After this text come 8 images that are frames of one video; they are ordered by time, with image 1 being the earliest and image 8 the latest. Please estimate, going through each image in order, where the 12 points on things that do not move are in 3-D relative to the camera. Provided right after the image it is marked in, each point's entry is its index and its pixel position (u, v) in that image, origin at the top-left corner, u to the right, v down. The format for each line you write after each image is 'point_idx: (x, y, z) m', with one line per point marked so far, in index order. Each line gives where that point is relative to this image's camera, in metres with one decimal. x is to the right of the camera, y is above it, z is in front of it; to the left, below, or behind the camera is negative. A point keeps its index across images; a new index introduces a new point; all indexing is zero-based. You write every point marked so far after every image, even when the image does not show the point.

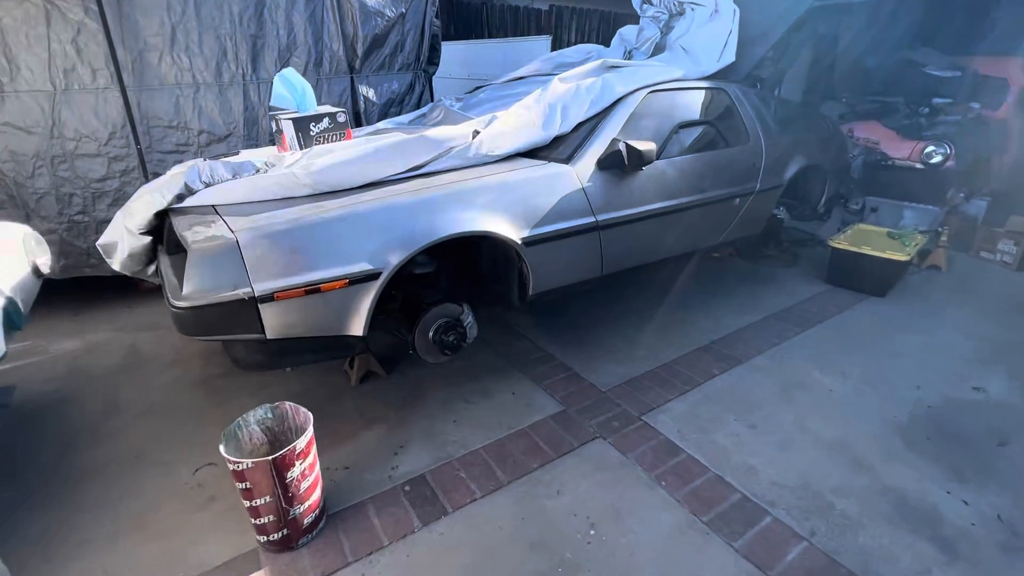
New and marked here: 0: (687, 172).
0: (+1.1, +0.7, +2.9) m
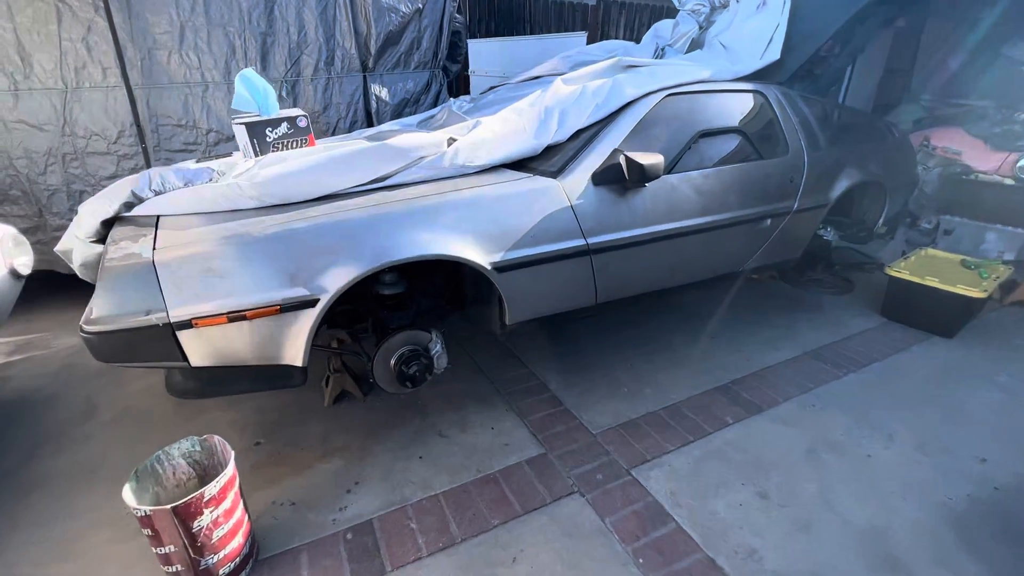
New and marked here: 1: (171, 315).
0: (+1.0, +0.5, +2.5) m
1: (-1.2, -0.1, +1.6) m
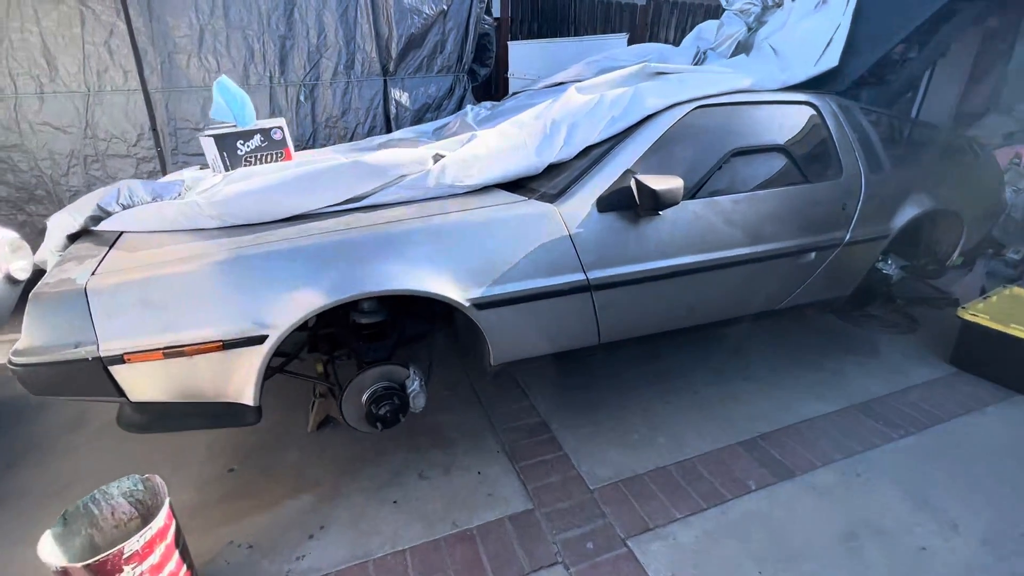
0: (+1.0, +0.3, +2.1) m
1: (-1.3, -0.2, +1.4) m
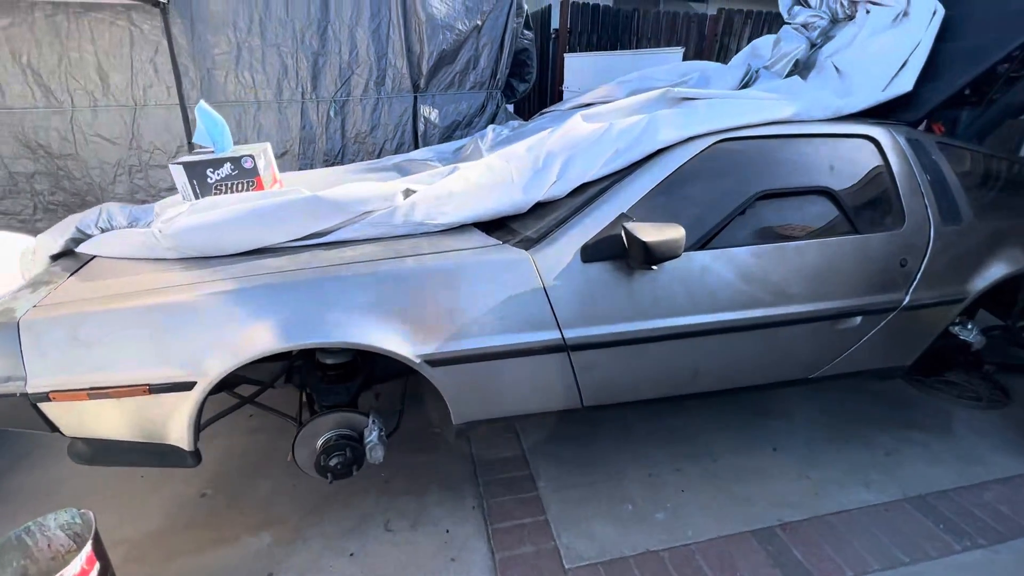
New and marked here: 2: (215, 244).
0: (+1.0, +0.1, +1.8) m
1: (-1.5, -0.3, +1.4) m
2: (-1.0, +0.2, +1.6) m
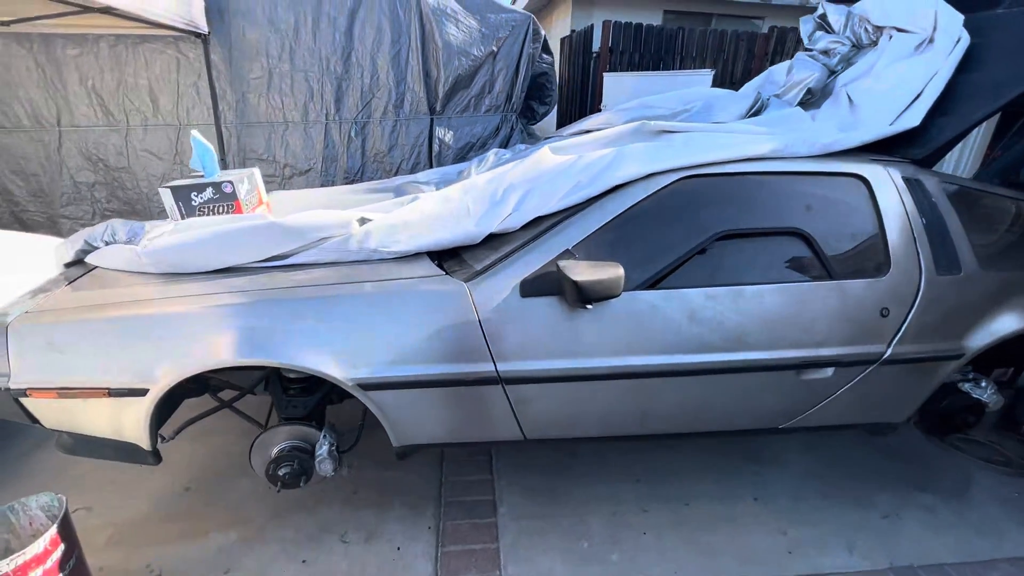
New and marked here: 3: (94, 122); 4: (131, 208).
0: (+0.8, -0.1, +1.7) m
1: (-1.7, -0.3, +1.6) m
2: (-1.2, +0.1, +1.8) m
3: (-3.8, +1.5, +4.2) m
4: (-3.3, +0.7, +4.1) m
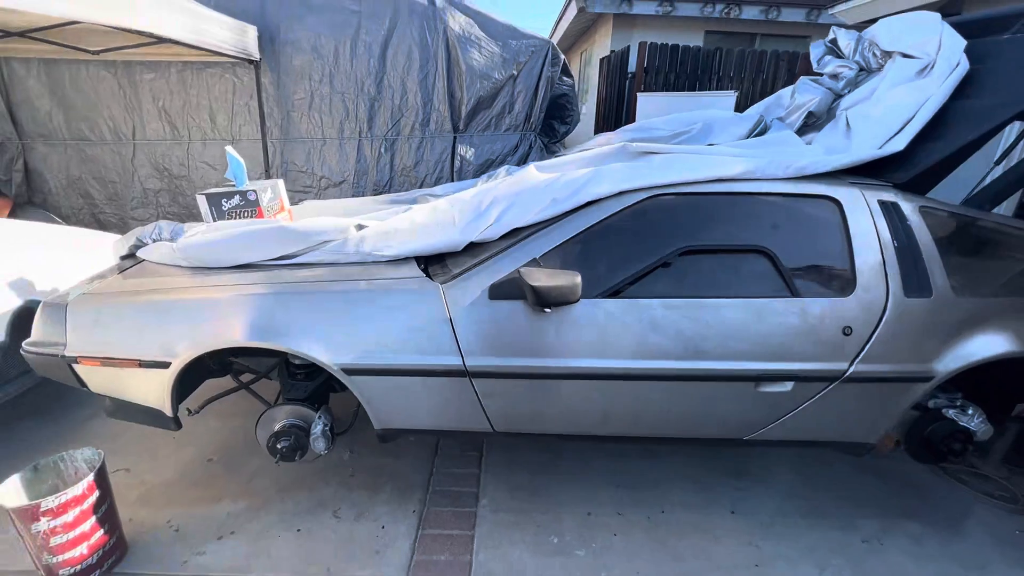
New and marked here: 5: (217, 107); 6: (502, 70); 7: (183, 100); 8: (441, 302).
0: (+0.6, -0.1, +1.9) m
1: (-1.8, -0.3, +1.9) m
2: (-1.3, +0.1, +2.1) m
3: (-3.5, +1.5, +4.8) m
4: (-3.2, +0.7, +4.6) m
5: (-2.7, +1.7, +4.3) m
6: (-0.1, +1.9, +4.1) m
7: (-3.2, +1.9, +4.6) m
8: (-0.3, -0.1, +1.8) m
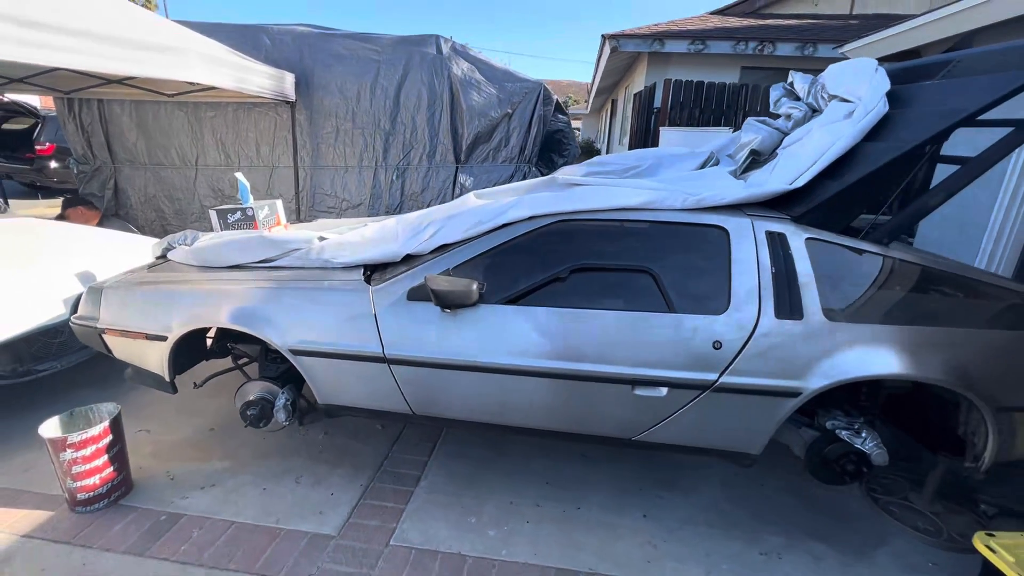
0: (+0.2, -0.2, +2.2) m
1: (-2.2, -0.2, +2.5) m
2: (-1.7, +0.2, +2.6) m
3: (-3.5, +1.5, +5.6) m
4: (-3.2, +0.7, +5.4) m
5: (-2.7, +1.6, +5.1) m
6: (-0.1, +1.7, +4.5) m
7: (-3.2, +1.8, +5.5) m
8: (-0.7, -0.1, +2.3) m
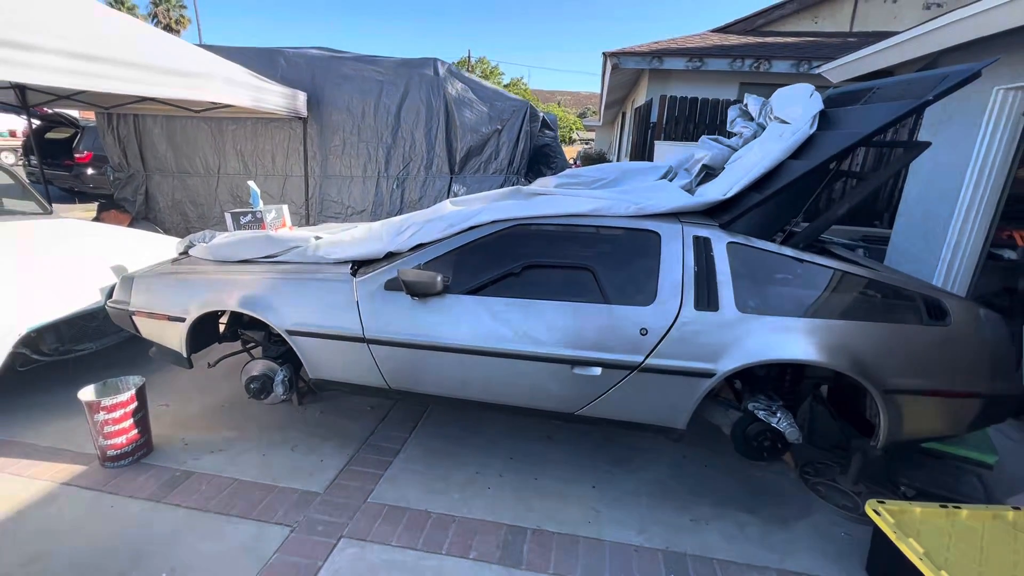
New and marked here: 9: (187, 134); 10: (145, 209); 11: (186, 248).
0: (0.0, -0.2, +2.5) m
1: (-2.4, -0.1, +3.0) m
2: (-1.9, +0.2, +3.1) m
3: (-3.6, +1.5, +6.2) m
4: (-3.3, +0.7, +5.9) m
5: (-2.8, +1.7, +5.6) m
6: (-0.2, +1.7, +5.0) m
7: (-3.3, +1.8, +6.0) m
8: (-0.9, 0.0, +2.7) m
9: (-4.5, +2.1, +6.4) m
10: (-5.3, +1.1, +6.8) m
11: (-2.4, +0.3, +3.5) m
